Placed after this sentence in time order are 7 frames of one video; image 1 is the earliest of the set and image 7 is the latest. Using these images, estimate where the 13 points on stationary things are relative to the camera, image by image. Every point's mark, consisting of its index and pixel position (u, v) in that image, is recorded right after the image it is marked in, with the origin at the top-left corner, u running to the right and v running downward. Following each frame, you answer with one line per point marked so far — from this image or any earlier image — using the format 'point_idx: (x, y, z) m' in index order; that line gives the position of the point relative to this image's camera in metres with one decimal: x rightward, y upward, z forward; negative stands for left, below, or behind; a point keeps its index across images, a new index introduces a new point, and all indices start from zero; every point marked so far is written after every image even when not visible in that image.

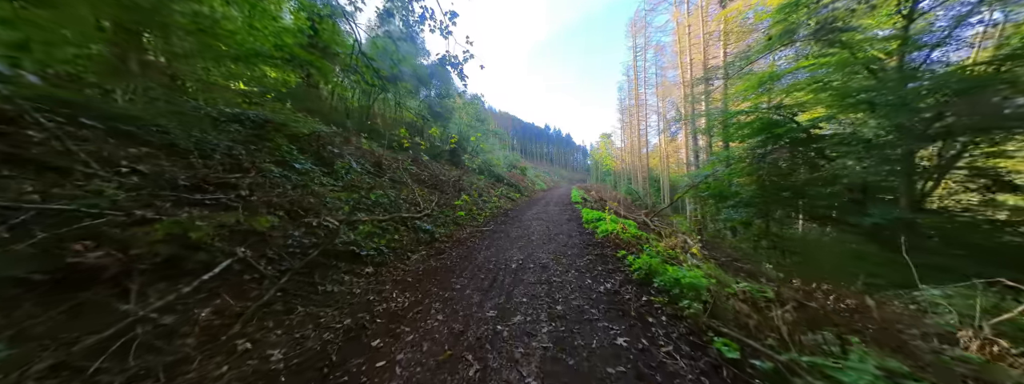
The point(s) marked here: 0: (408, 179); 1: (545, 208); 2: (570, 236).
0: (-3.7, +0.5, +8.2) m
1: (+1.8, -0.9, +13.2) m
2: (+1.4, -1.1, +5.8) m
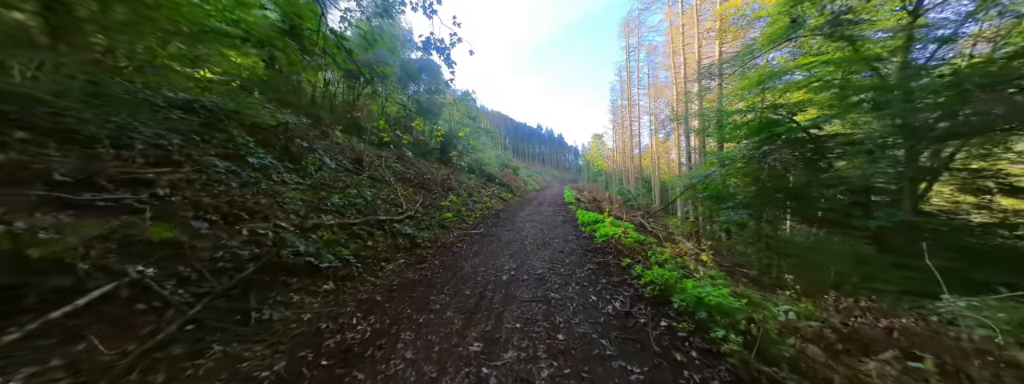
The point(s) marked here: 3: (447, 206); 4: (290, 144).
0: (-4.0, +0.5, +7.6) m
1: (+1.4, -0.9, +12.8) m
2: (+1.2, -1.1, +5.3) m
3: (-2.2, -0.5, +7.6) m
4: (-5.1, +1.1, +5.3) m
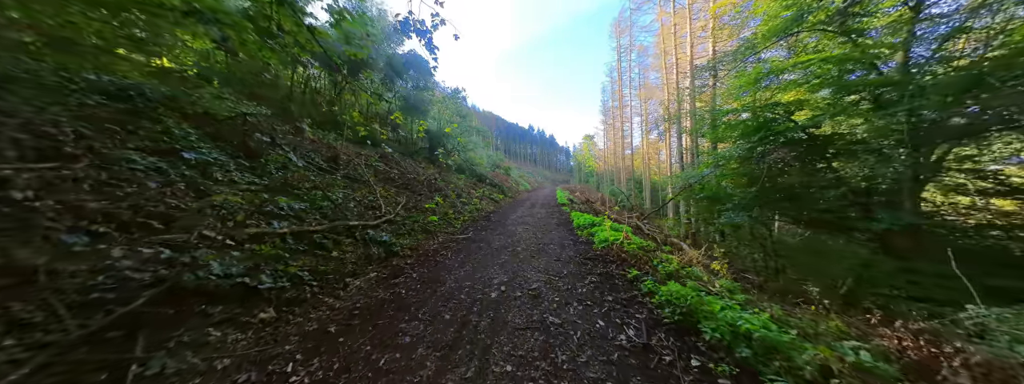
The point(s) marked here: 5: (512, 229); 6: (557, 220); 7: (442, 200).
0: (-4.3, +0.4, +7.0) m
1: (+0.9, -0.9, +12.3) m
2: (+1.0, -1.2, +4.9) m
3: (-2.4, -0.5, +7.0) m
4: (-5.3, +1.1, +4.6) m
5: (0.0, -1.2, +7.4) m
6: (+1.7, -1.1, +8.6) m
7: (-2.7, -0.3, +8.8) m
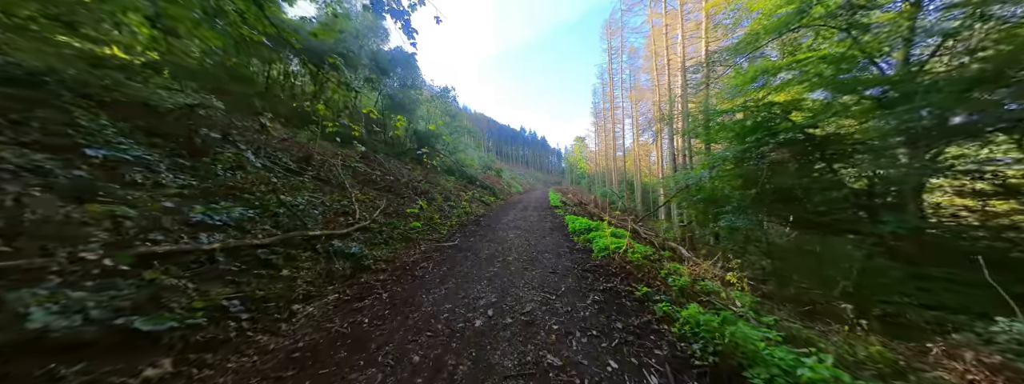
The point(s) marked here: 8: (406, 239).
0: (-4.5, +0.3, +6.3) m
1: (+0.5, -1.1, +11.9) m
2: (+0.9, -1.2, +4.4) m
3: (-2.7, -0.6, +6.4) m
4: (-5.4, +1.0, +4.0) m
5: (-0.3, -1.3, +6.9) m
6: (+1.3, -1.2, +8.2) m
7: (-3.0, -0.4, +8.3) m
8: (-2.3, -1.0, +5.0) m
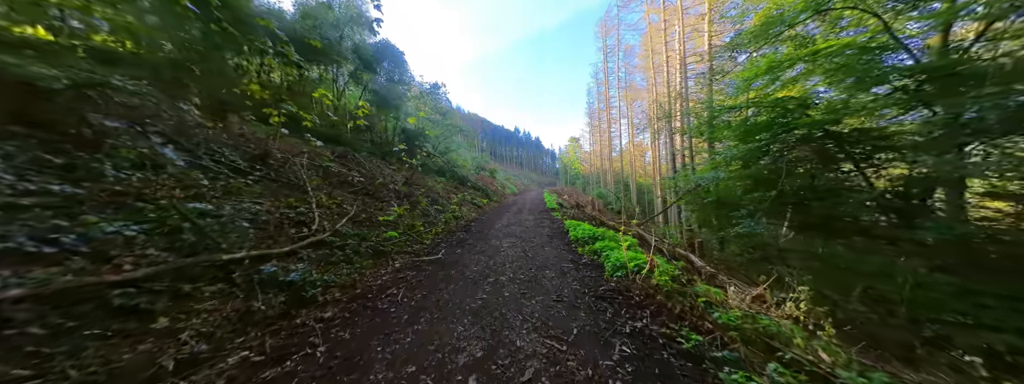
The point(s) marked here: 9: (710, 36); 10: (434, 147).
0: (-4.7, +0.3, +5.4) m
1: (+0.2, -1.1, +11.1) m
2: (+0.8, -1.3, +3.7) m
3: (-2.8, -0.7, +5.6) m
4: (-5.5, +0.9, +3.1) m
5: (-0.4, -1.3, +6.1) m
6: (+1.2, -1.2, +7.4) m
7: (-3.2, -0.5, +7.4) m
8: (-2.4, -1.1, +4.1) m
9: (+9.7, +7.5, +11.4) m
10: (-6.1, +3.5, +18.1) m
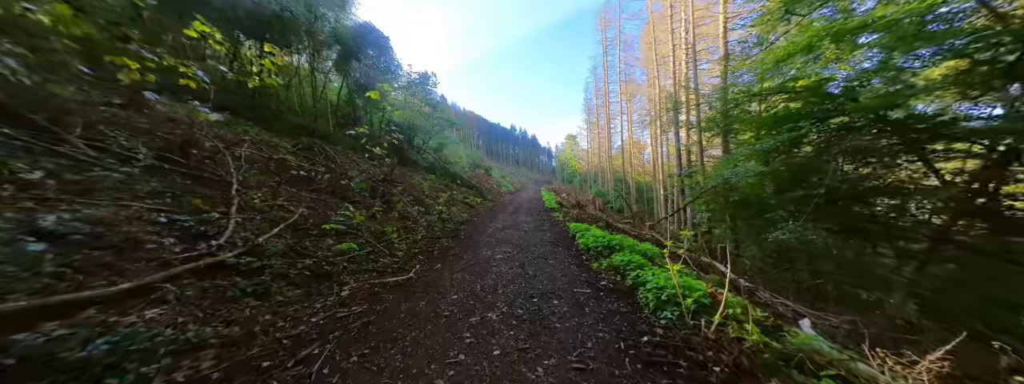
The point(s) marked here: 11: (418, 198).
0: (-4.8, +0.3, +4.2) m
1: (0.0, -1.1, +10.0) m
2: (+0.7, -1.3, +2.5) m
3: (-2.9, -0.7, +4.4) m
4: (-5.6, +0.9, +1.8) m
5: (-0.6, -1.3, +5.0) m
6: (+1.0, -1.2, +6.3) m
7: (-3.3, -0.5, +6.2) m
8: (-2.5, -1.1, +3.0) m
9: (+9.5, +7.6, +10.4) m
10: (-6.4, +3.7, +16.9) m
11: (-3.2, -0.2, +8.1) m
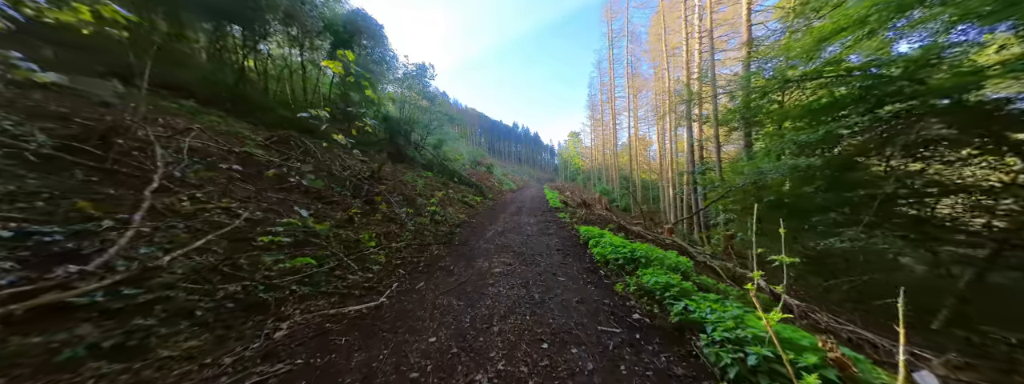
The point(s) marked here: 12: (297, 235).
0: (-4.8, +0.3, +3.4) m
1: (+0.1, -1.0, +9.1) m
2: (+0.7, -1.3, +1.7) m
3: (-2.9, -0.6, +3.6) m
4: (-5.6, +0.9, +1.0) m
5: (-0.5, -1.3, +4.2) m
6: (+1.1, -1.2, +5.5) m
7: (-3.3, -0.4, +5.4) m
8: (-2.5, -1.1, +2.2) m
9: (+9.6, +7.7, +9.4) m
10: (-6.2, +3.8, +16.1) m
11: (-3.2, -0.2, +7.3) m
12: (-3.0, -0.6, +3.4) m
